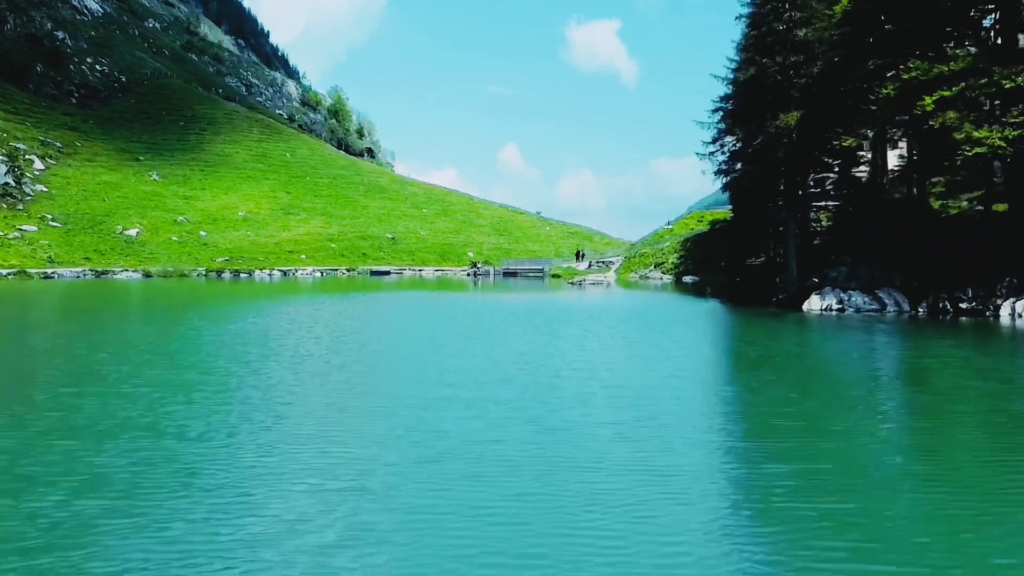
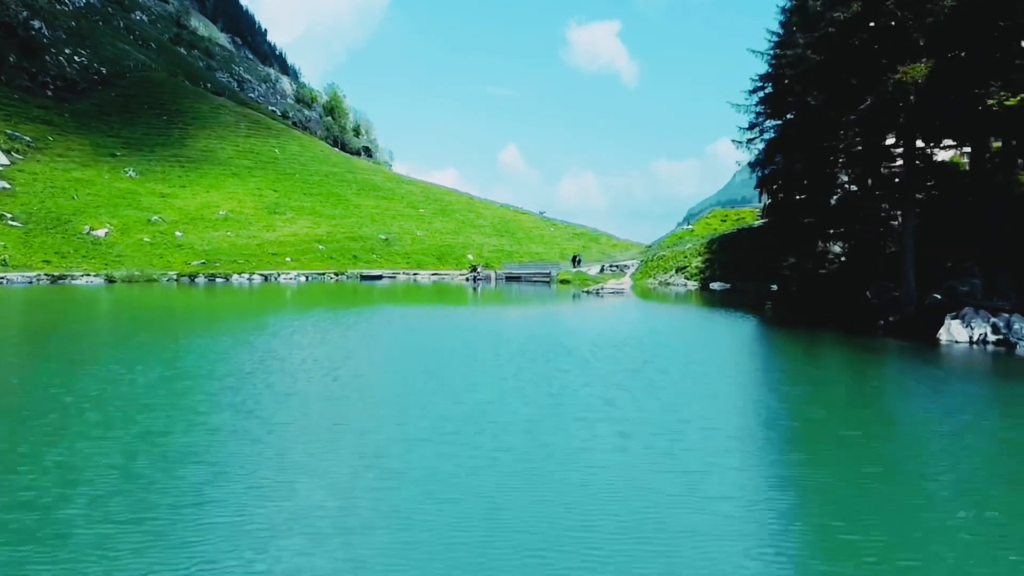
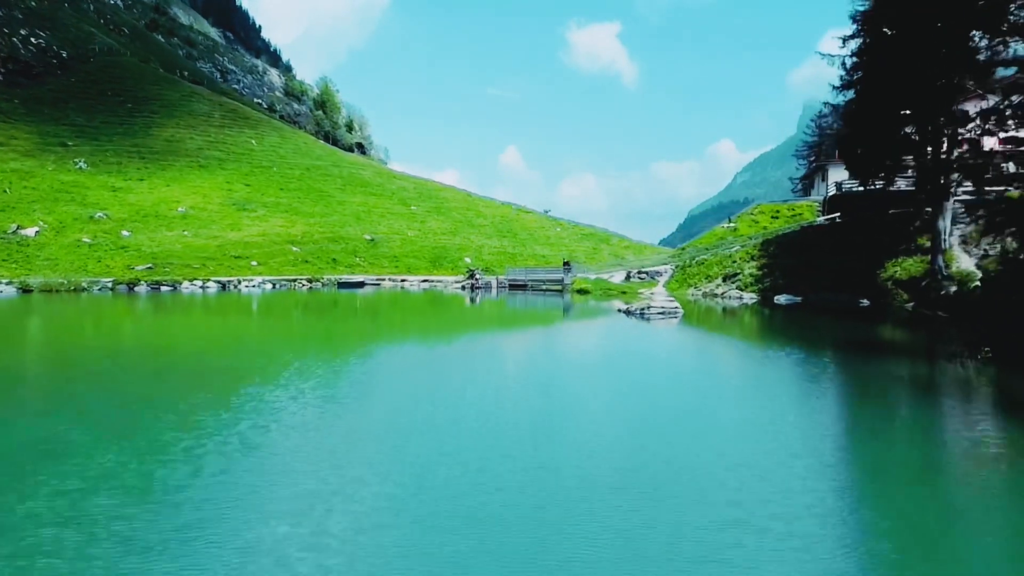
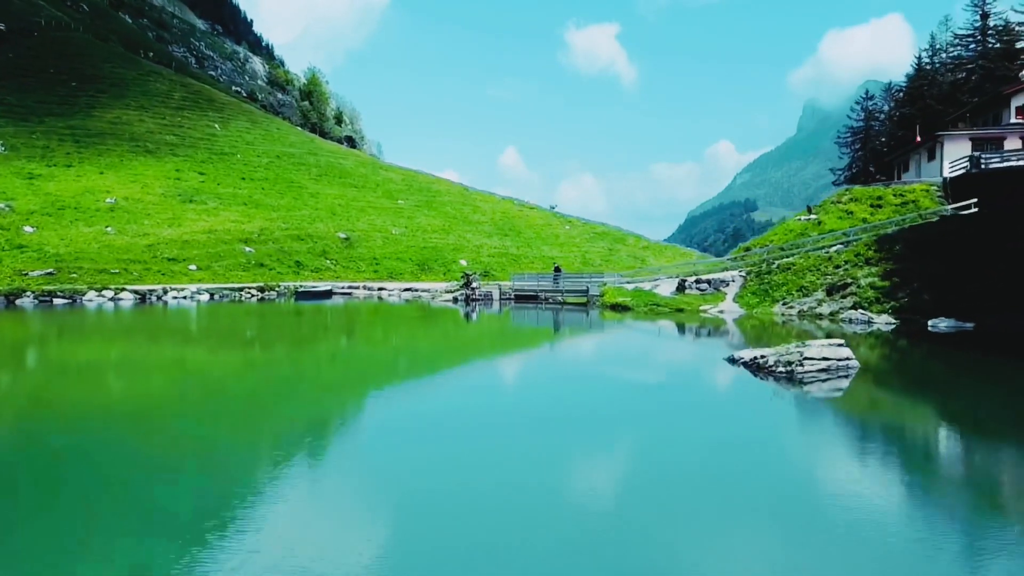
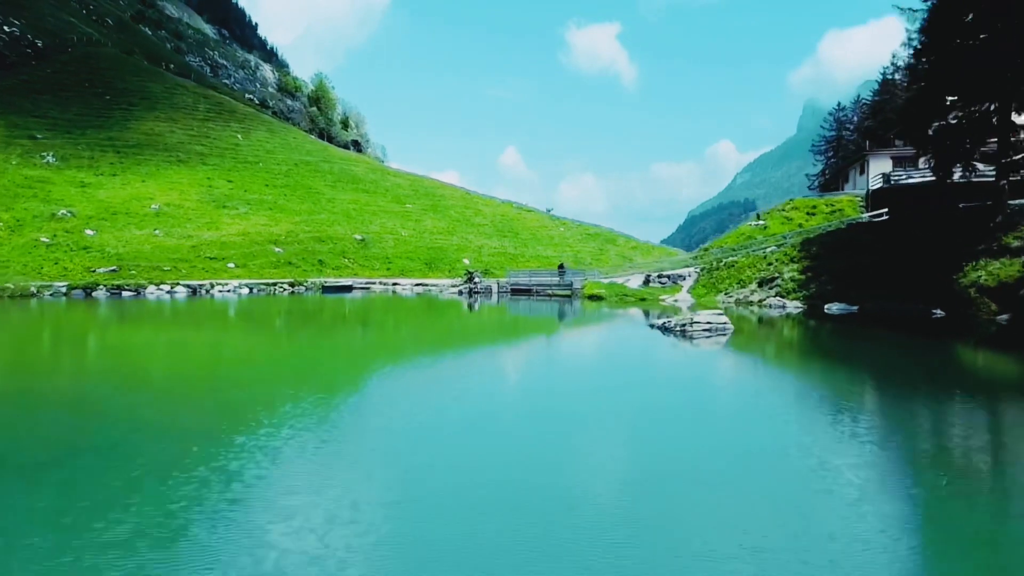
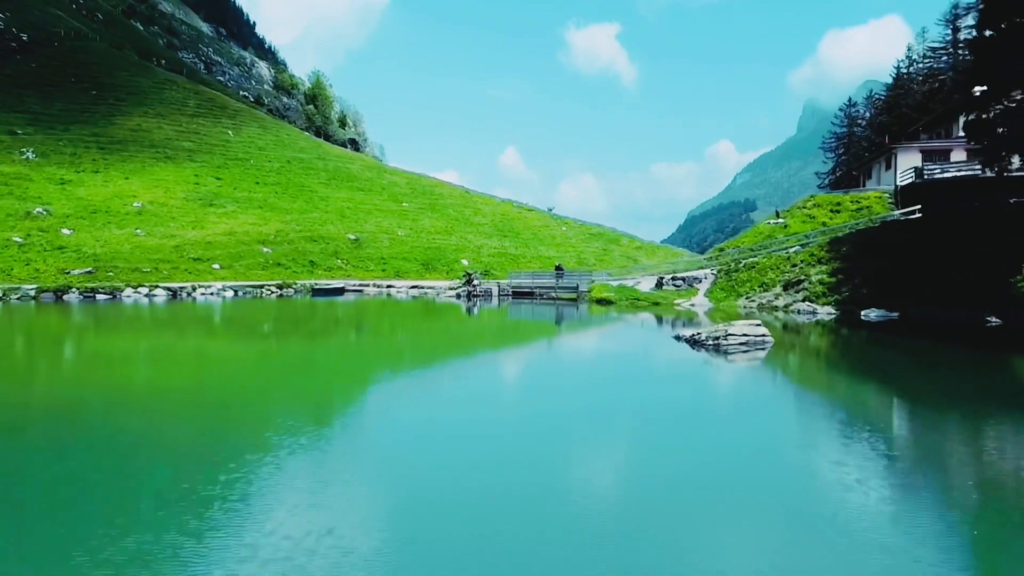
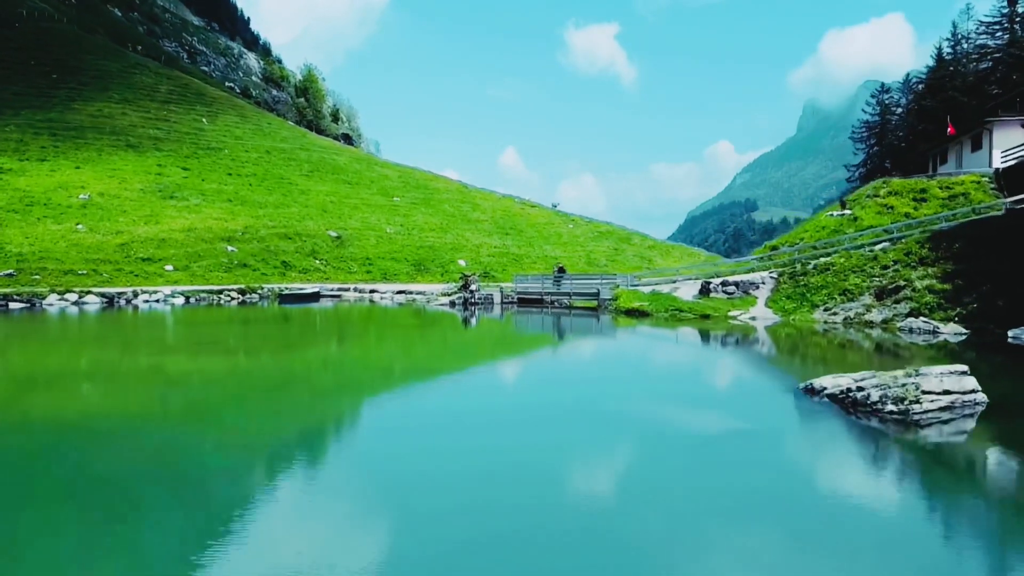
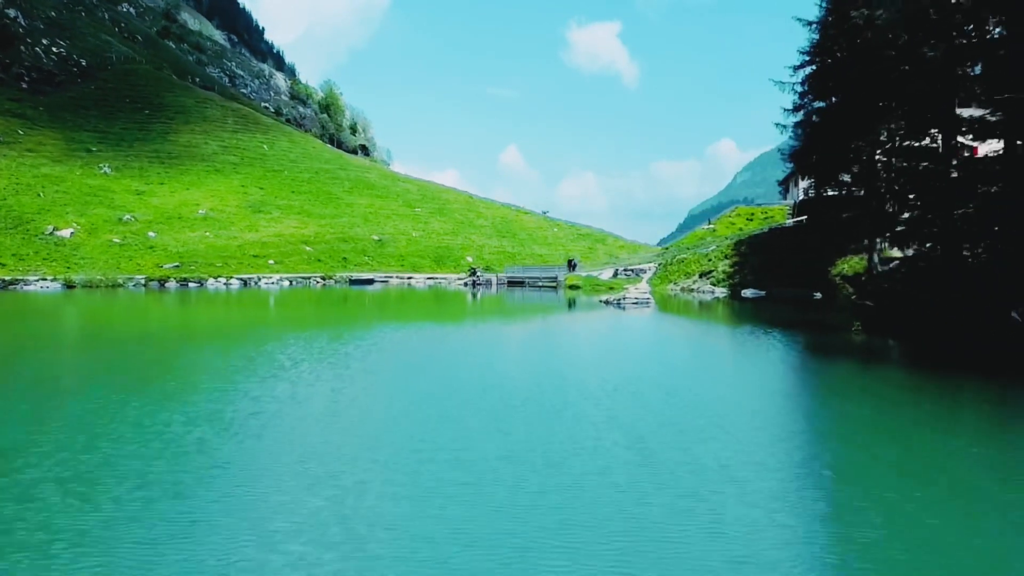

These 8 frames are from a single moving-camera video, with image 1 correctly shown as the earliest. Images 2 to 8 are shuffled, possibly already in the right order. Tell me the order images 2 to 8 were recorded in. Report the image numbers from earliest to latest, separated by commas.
2, 8, 3, 5, 6, 4, 7
